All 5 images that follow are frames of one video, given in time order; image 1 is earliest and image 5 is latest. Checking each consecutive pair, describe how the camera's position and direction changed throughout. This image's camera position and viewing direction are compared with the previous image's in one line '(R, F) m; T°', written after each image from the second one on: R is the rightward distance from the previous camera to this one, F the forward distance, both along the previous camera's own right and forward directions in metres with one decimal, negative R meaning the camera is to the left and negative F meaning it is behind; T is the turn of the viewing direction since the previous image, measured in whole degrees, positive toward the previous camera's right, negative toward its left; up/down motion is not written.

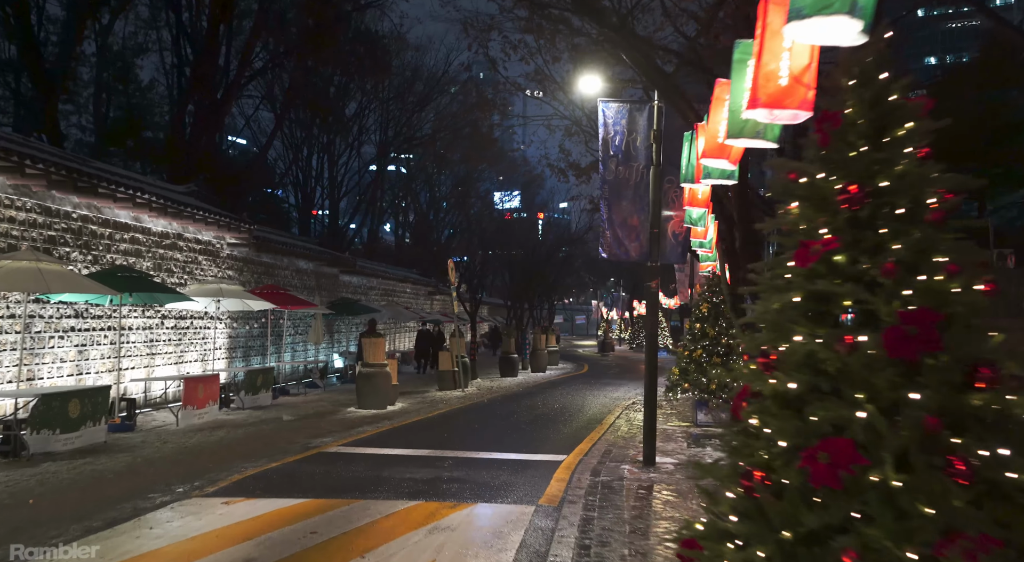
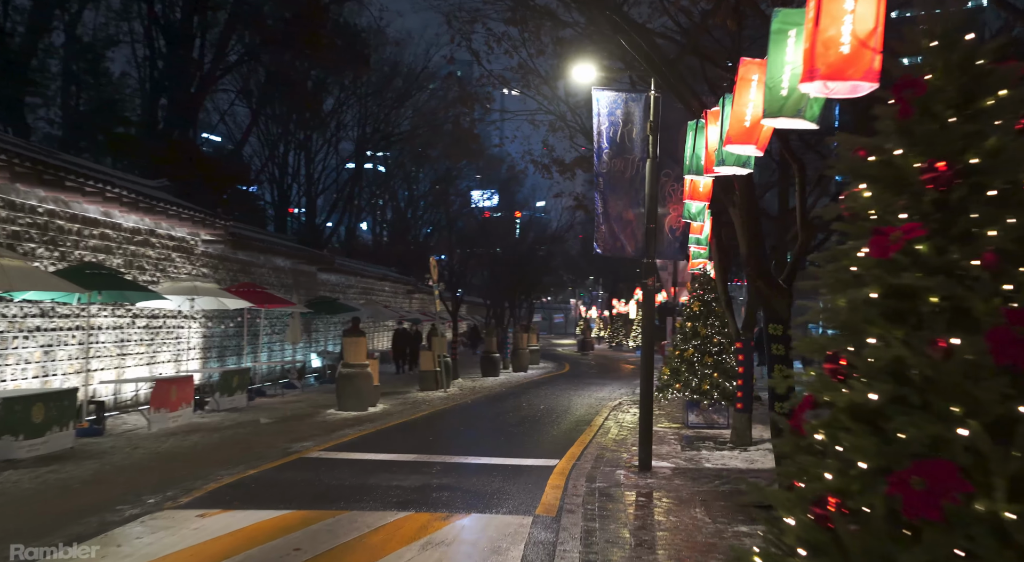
(-0.2, +0.5) m; +2°
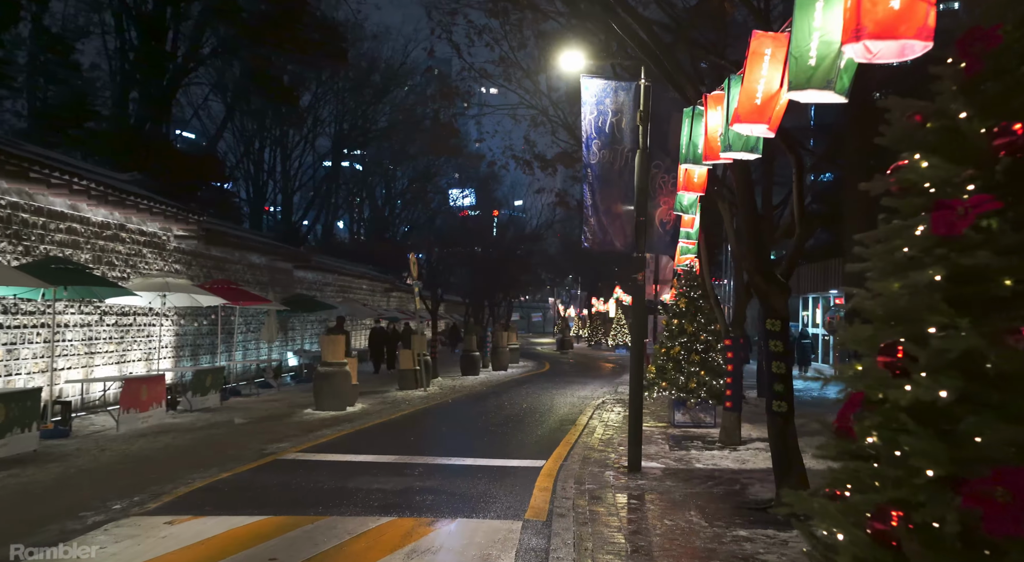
(-0.1, +0.4) m; +2°
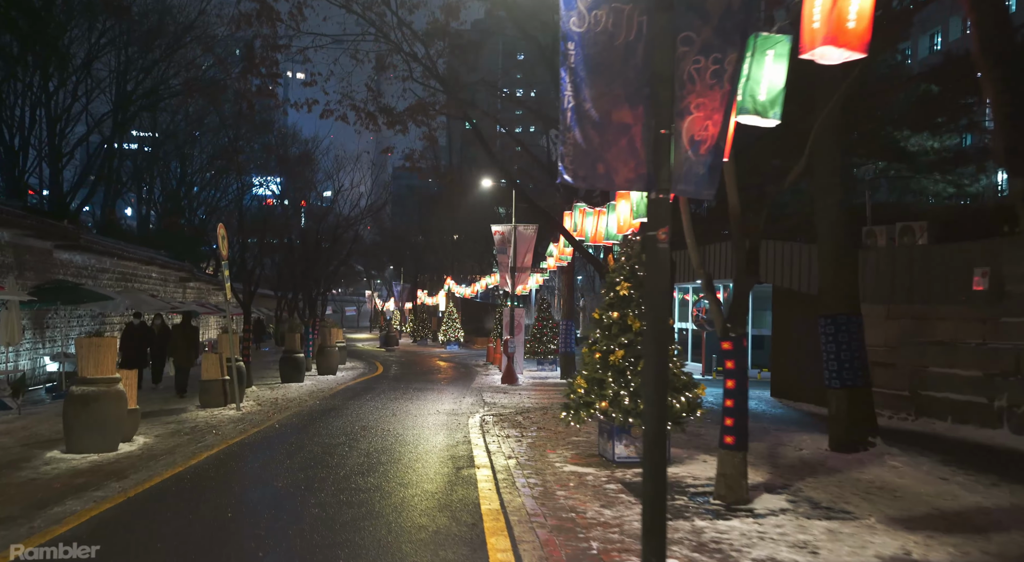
(-0.7, +4.8) m; +13°
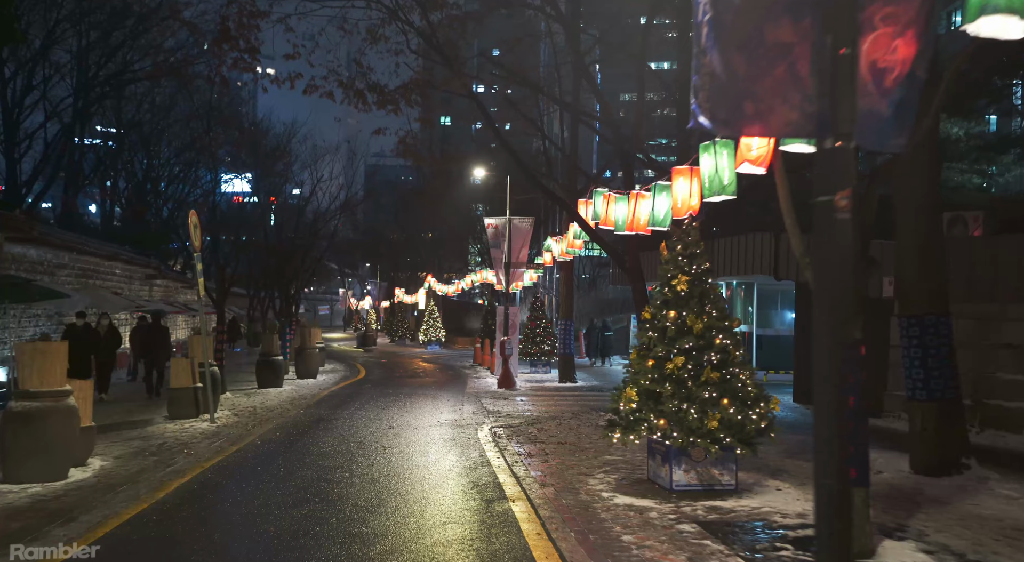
(-0.7, +1.8) m; +2°
